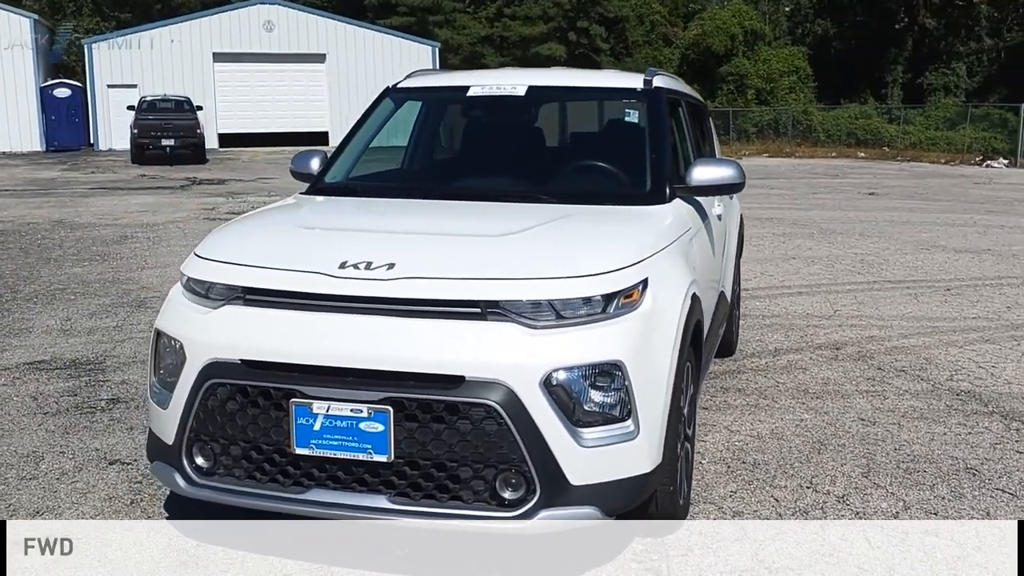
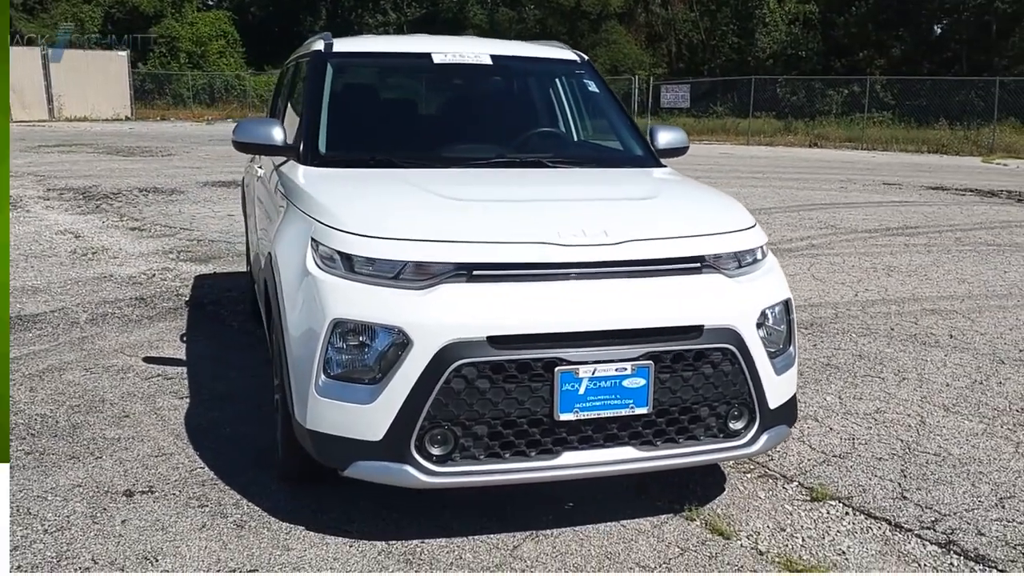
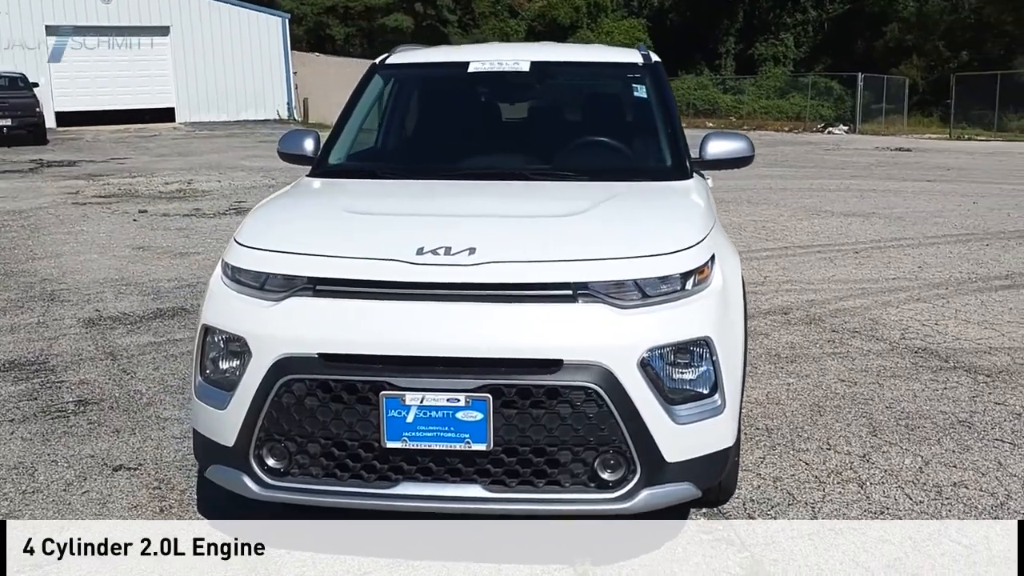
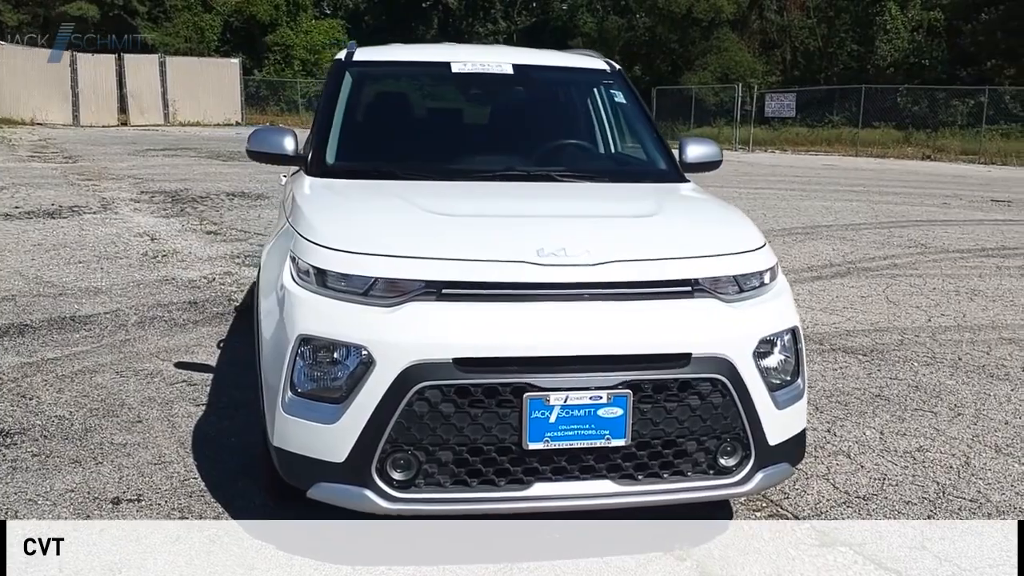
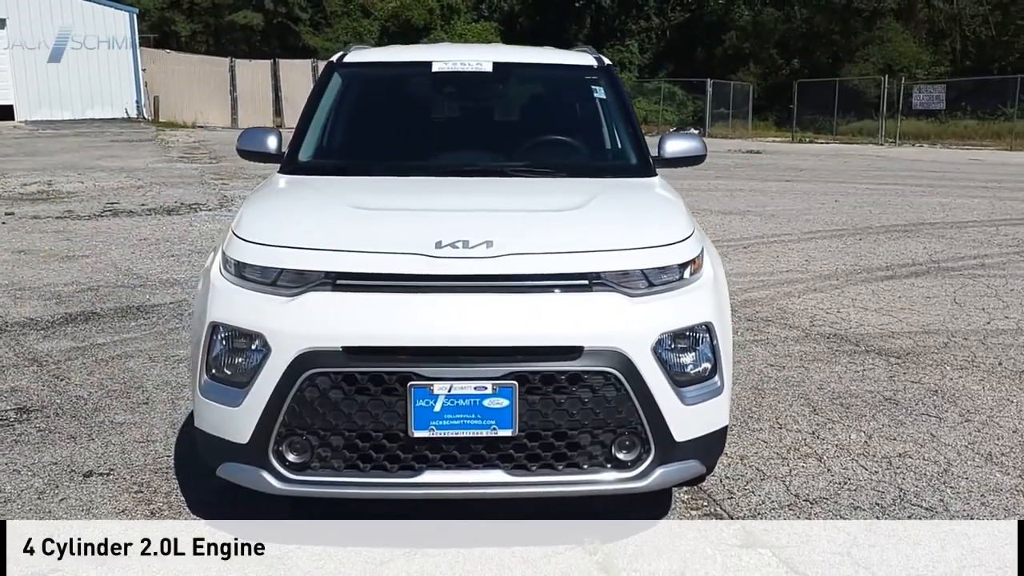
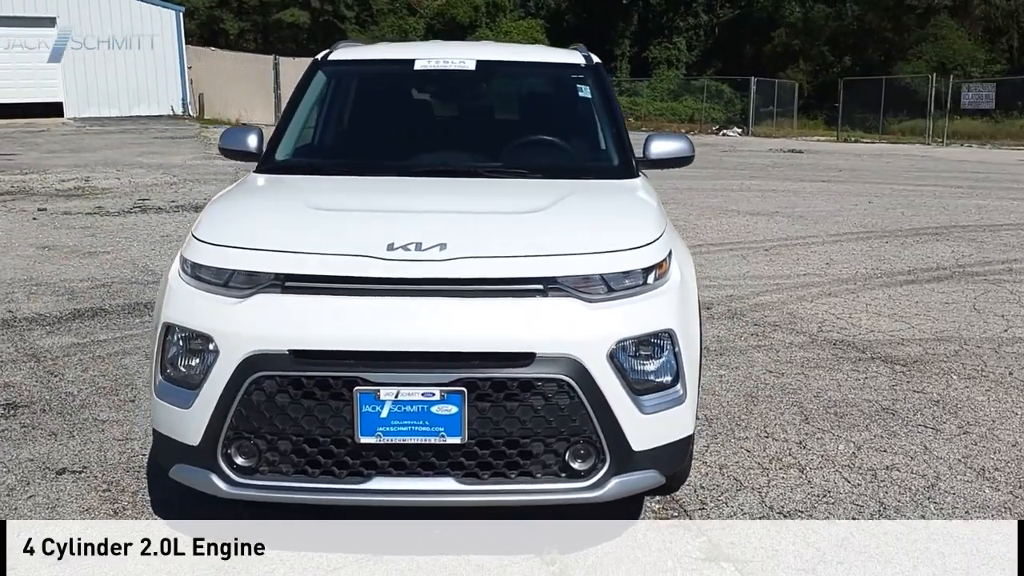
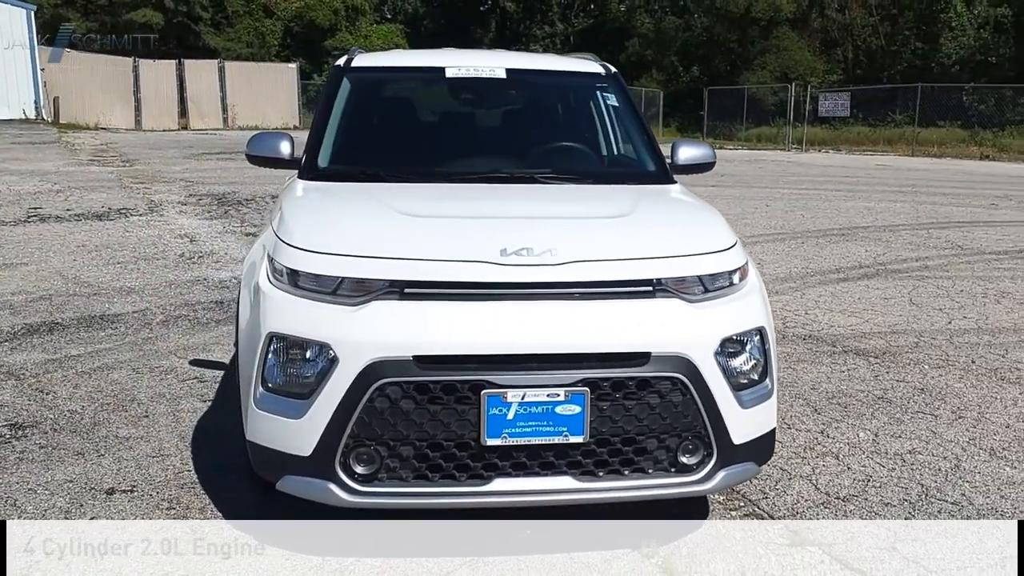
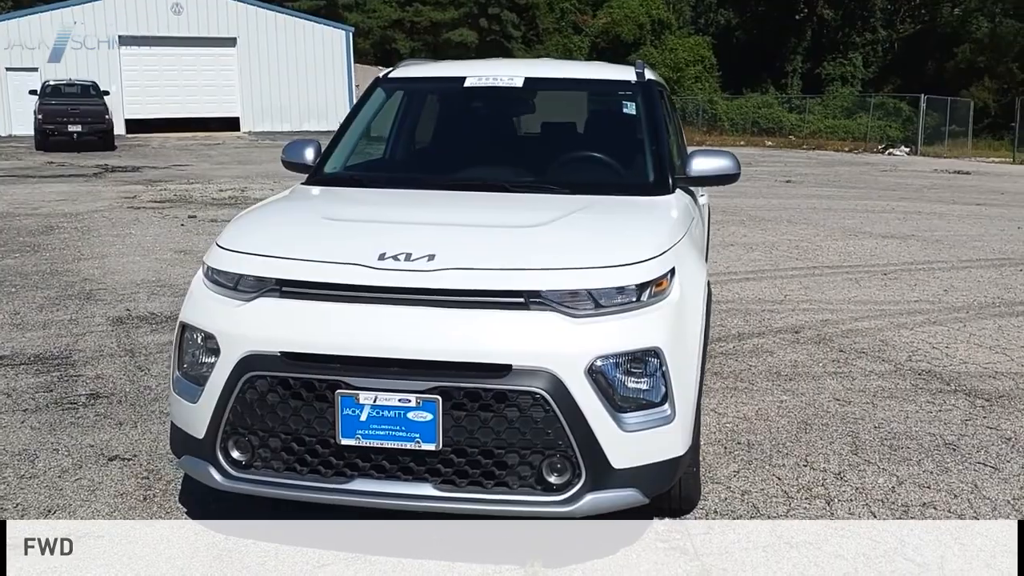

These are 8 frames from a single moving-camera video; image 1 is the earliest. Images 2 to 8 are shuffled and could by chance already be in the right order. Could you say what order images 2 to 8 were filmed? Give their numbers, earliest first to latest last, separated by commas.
8, 3, 6, 5, 7, 4, 2
